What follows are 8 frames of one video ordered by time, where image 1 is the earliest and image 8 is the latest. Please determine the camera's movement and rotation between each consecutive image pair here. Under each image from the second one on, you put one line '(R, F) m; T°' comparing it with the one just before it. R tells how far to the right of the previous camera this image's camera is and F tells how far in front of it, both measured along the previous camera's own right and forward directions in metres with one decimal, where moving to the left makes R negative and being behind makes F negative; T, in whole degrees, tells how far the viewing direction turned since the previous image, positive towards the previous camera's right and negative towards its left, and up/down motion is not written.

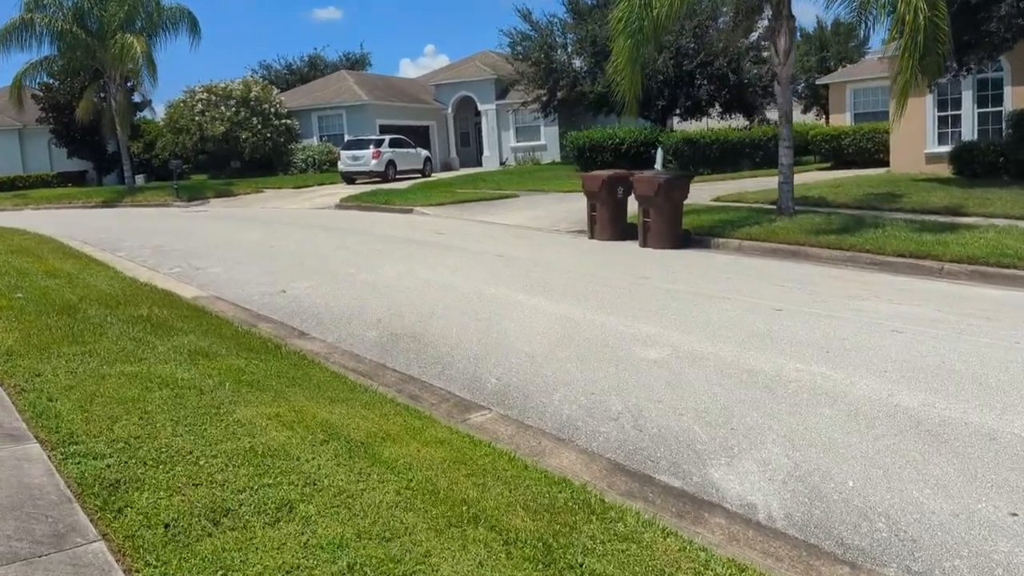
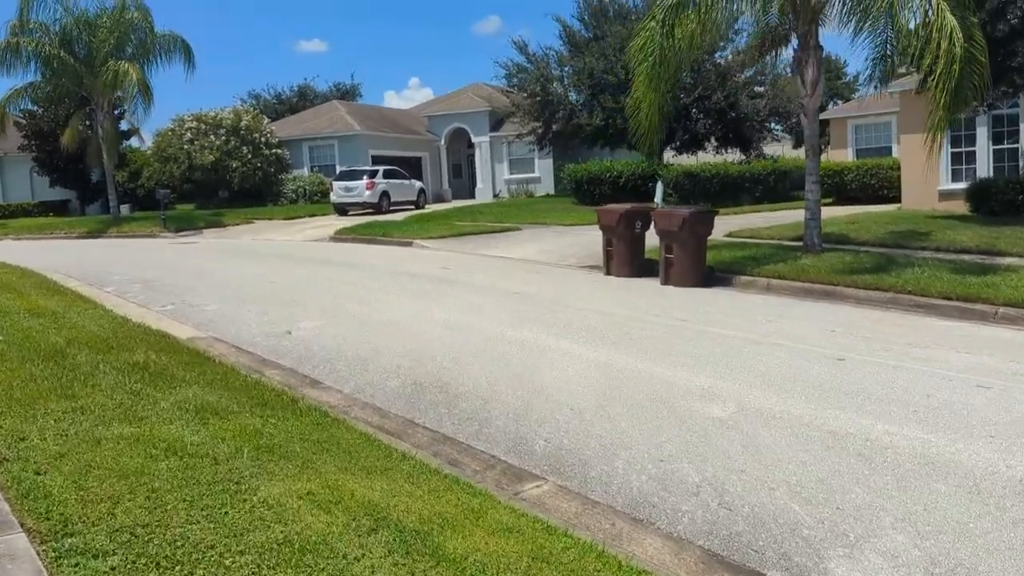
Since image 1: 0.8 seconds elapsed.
(-0.5, +0.7) m; +1°
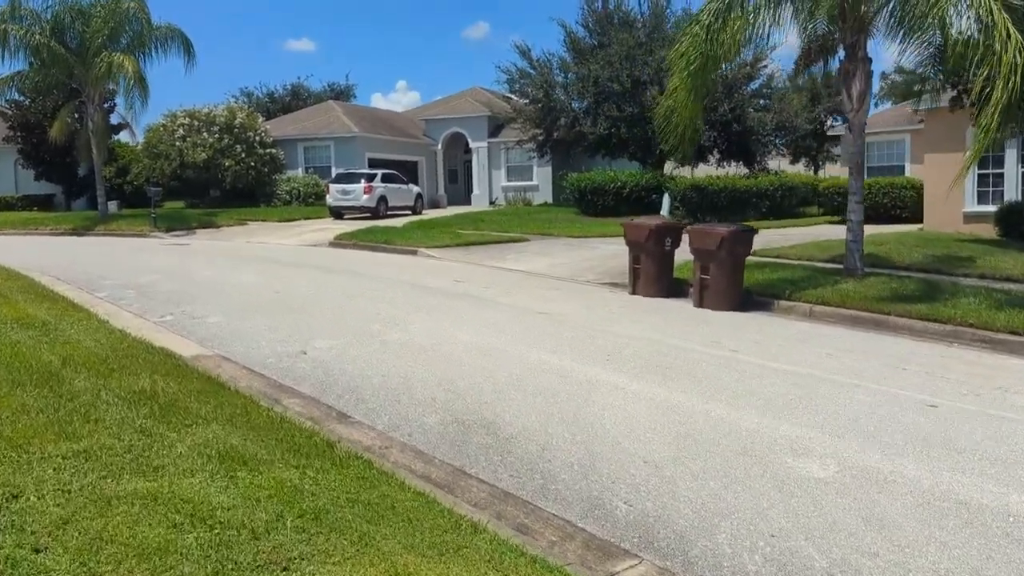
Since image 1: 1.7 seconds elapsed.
(-0.6, +0.8) m; +1°
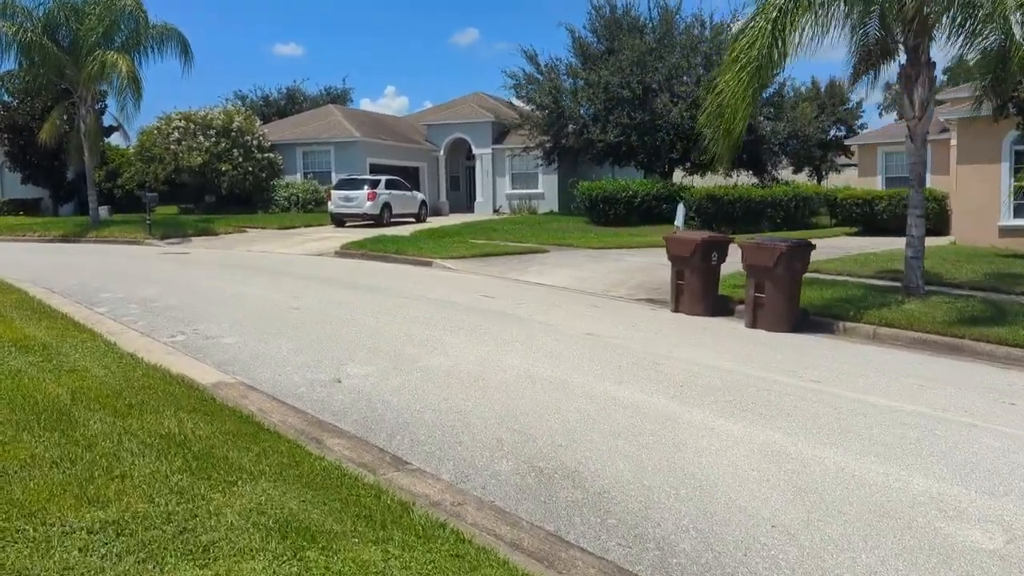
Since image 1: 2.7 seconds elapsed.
(-0.6, +0.9) m; +1°
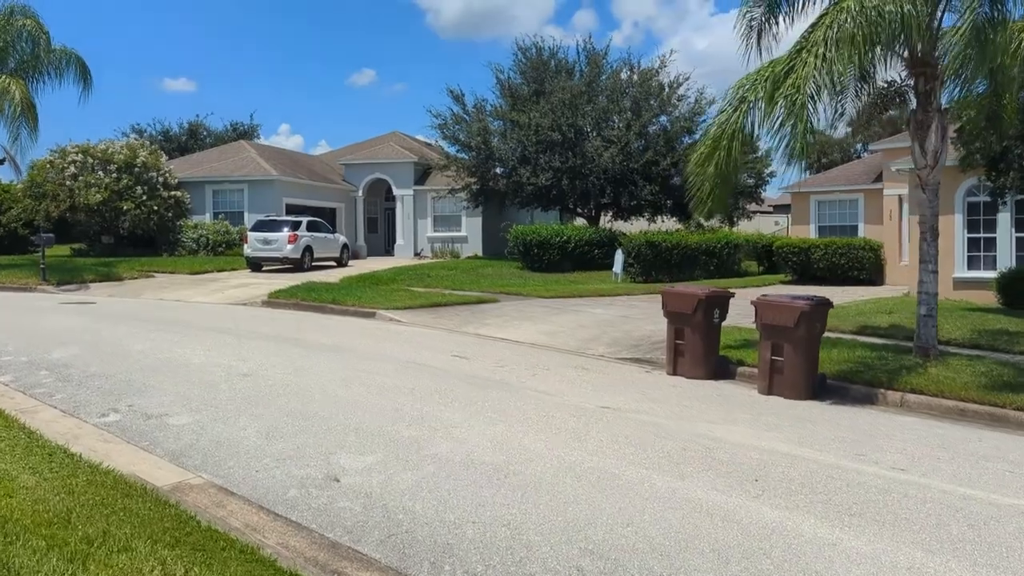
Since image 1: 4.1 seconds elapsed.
(-1.0, +1.4) m; +7°
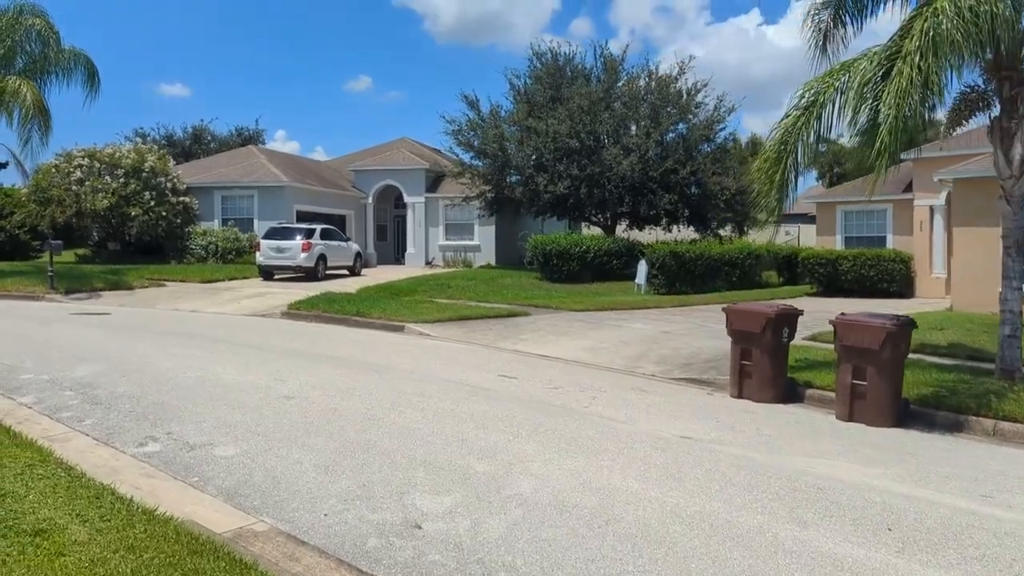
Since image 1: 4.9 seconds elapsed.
(-0.7, +0.7) m; 0°
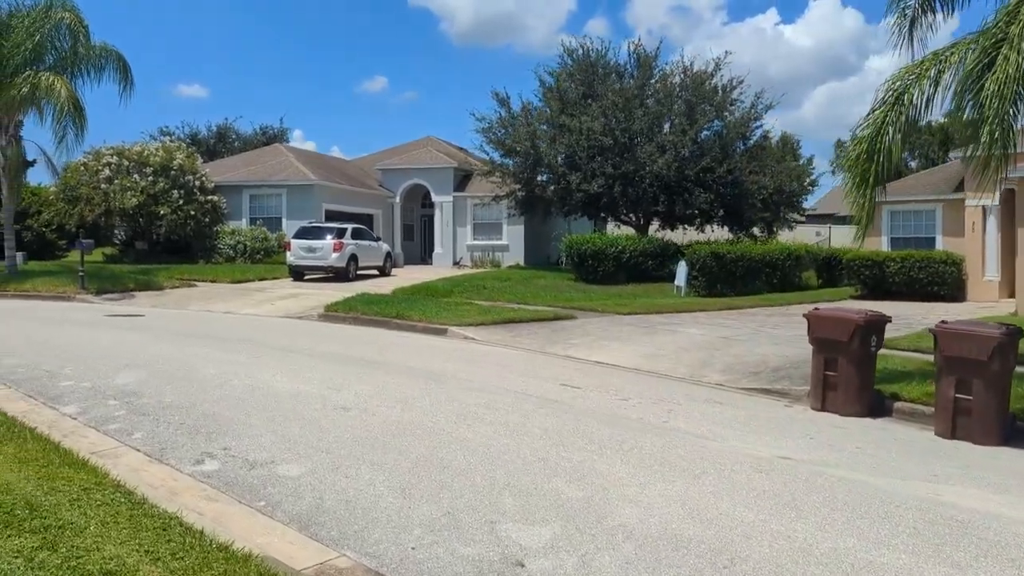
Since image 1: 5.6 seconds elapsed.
(-0.6, +0.6) m; -1°
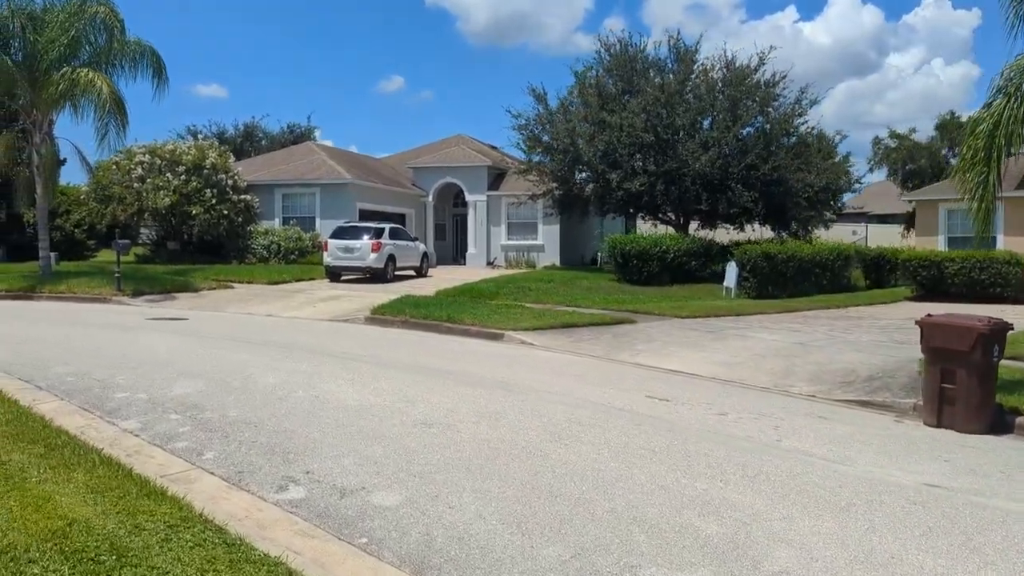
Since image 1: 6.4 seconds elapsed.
(-0.7, +0.7) m; -1°
